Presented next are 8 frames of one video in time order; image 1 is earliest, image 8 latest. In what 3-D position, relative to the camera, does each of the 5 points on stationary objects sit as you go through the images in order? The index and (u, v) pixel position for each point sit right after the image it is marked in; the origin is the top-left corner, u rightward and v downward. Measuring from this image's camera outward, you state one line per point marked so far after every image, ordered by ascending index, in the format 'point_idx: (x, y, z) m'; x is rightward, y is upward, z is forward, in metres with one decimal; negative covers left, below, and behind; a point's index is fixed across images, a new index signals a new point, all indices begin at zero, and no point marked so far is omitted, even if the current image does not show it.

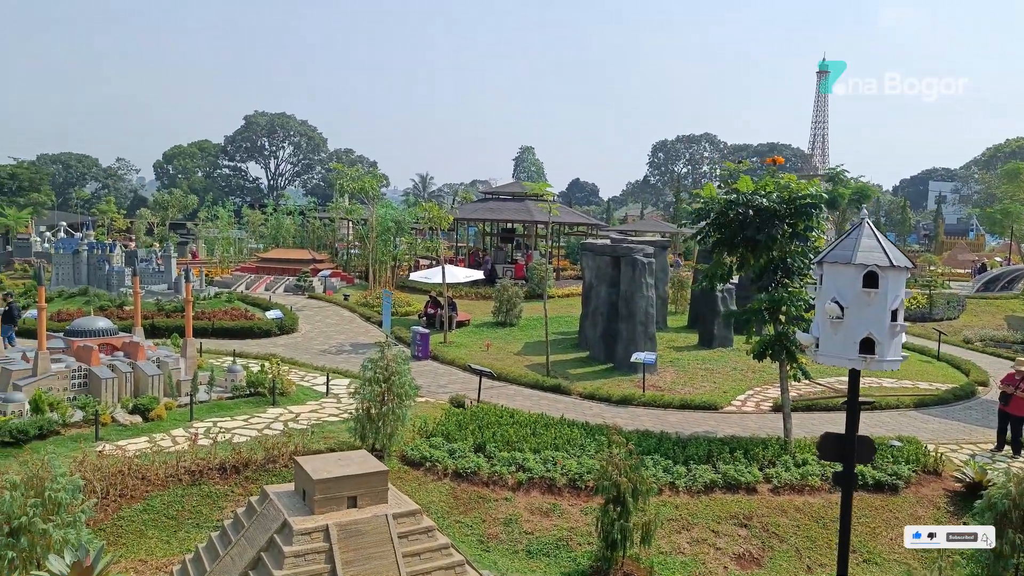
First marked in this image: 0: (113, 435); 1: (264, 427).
0: (-6.0, -2.2, +11.0) m
1: (-4.0, -2.3, +11.9) m
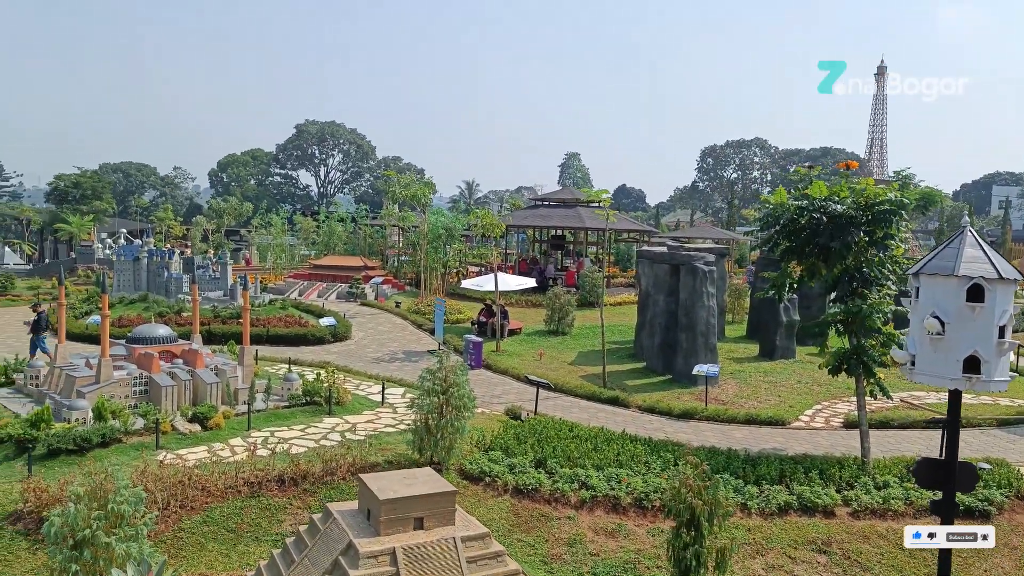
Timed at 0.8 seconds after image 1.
0: (-5.1, -2.3, +11.0) m
1: (-3.0, -2.4, +11.8) m
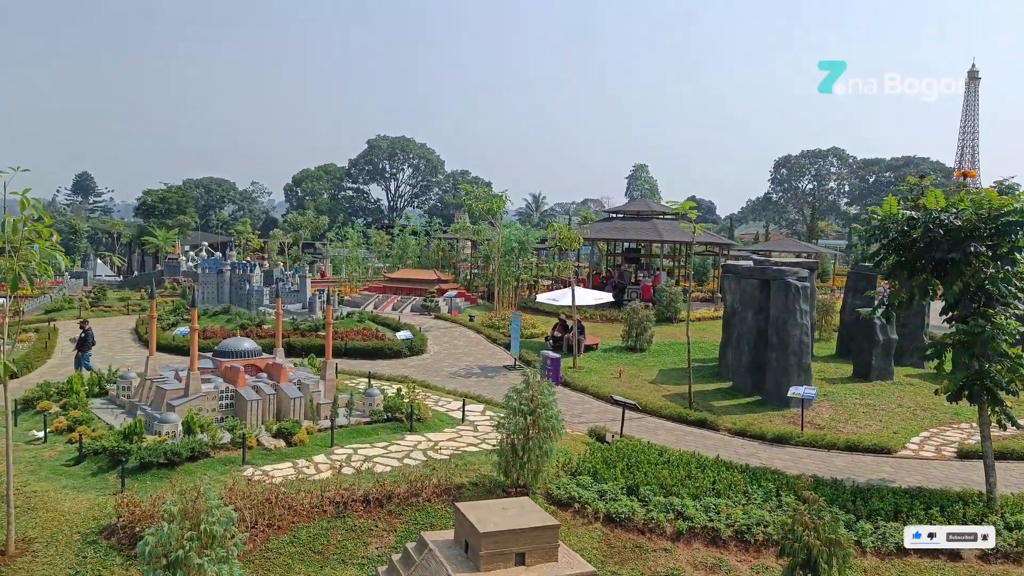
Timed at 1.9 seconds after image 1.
0: (-3.8, -2.6, +10.9) m
1: (-1.7, -2.6, +11.6) m
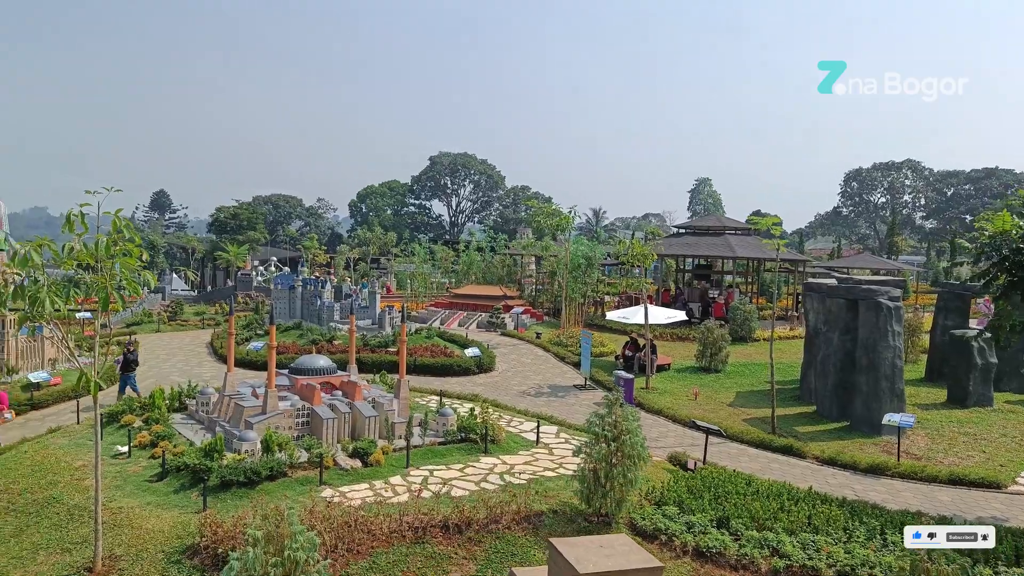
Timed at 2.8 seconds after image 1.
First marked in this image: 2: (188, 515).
0: (-2.6, -2.8, +10.8) m
1: (-0.5, -2.9, +11.3) m
2: (-4.2, -2.9, +9.5) m
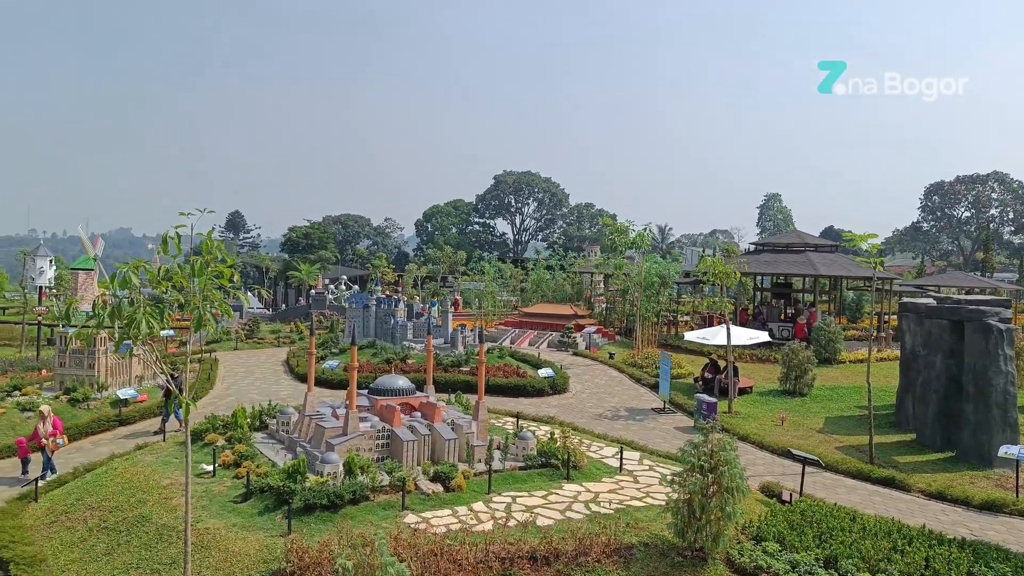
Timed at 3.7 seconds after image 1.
0: (-1.4, -3.1, +10.6) m
1: (+0.8, -3.2, +10.8) m
2: (-3.1, -3.2, +9.4) m
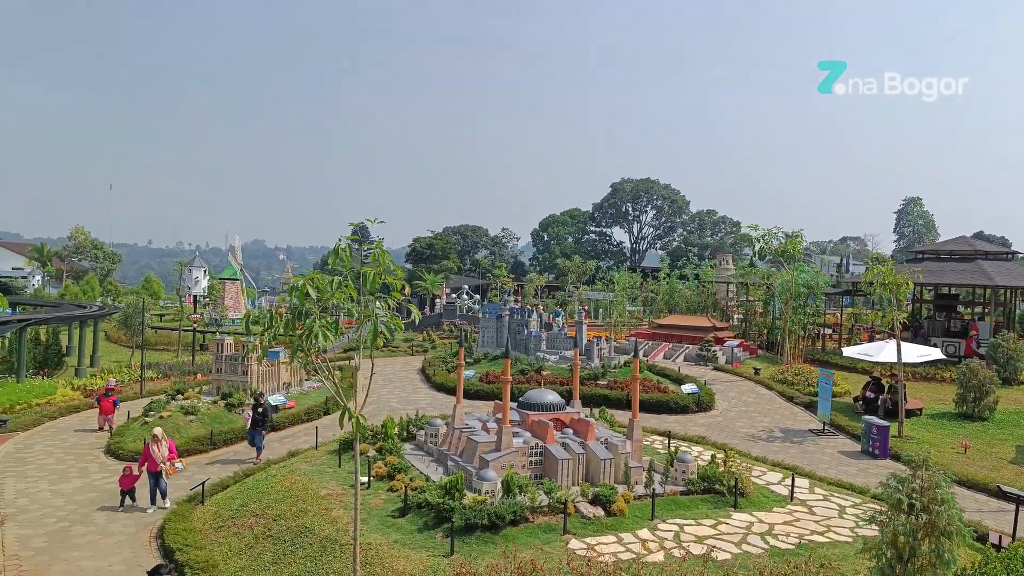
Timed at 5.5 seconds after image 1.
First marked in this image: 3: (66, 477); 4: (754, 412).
0: (+0.9, -3.3, +10.0) m
1: (+3.1, -3.4, +9.9) m
2: (-0.9, -3.4, +9.1) m
3: (-8.9, -3.7, +14.6) m
4: (+6.4, -3.3, +19.5) m
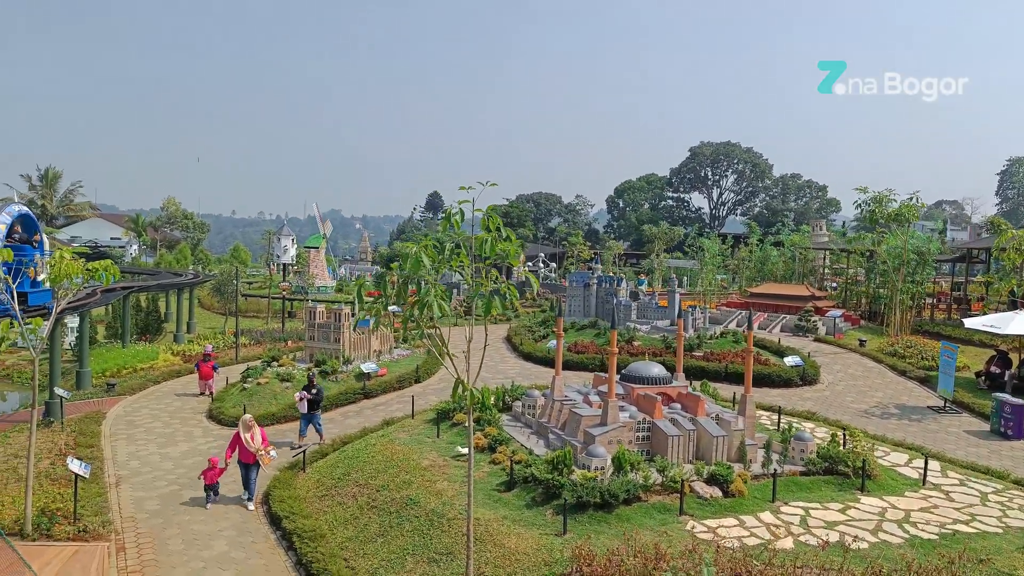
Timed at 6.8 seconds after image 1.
0: (+2.4, -2.9, +9.4) m
1: (+4.5, -3.0, +9.2) m
2: (+0.4, -3.0, +8.8) m
3: (-6.9, -3.1, +15.0) m
4: (+8.8, -2.4, +18.4) m
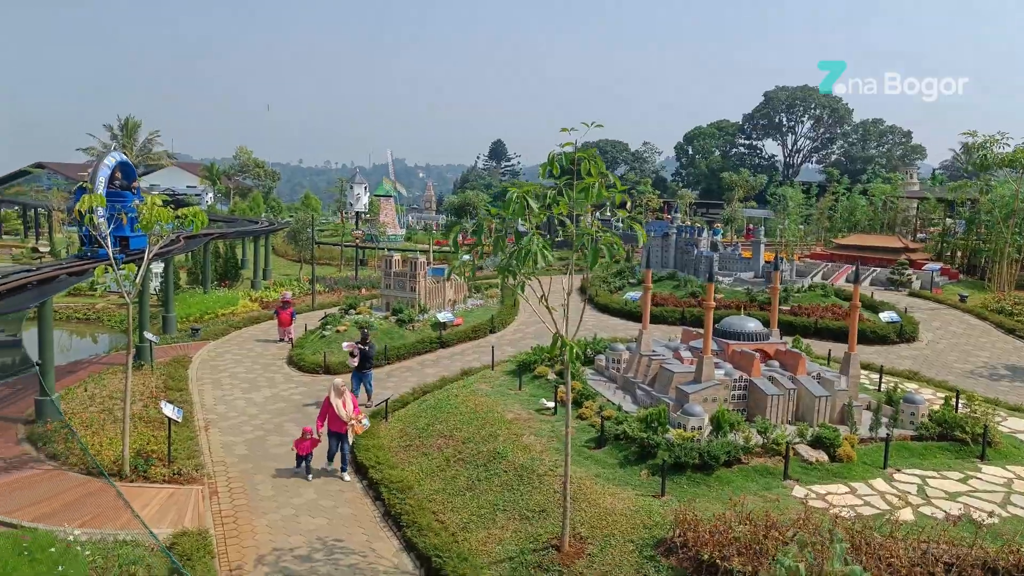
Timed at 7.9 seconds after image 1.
0: (+3.5, -2.3, +8.9) m
1: (+5.7, -2.4, +8.4) m
2: (+1.5, -2.4, +8.4) m
3: (-5.3, -2.0, +15.2) m
4: (+10.6, -1.3, +17.2) m
